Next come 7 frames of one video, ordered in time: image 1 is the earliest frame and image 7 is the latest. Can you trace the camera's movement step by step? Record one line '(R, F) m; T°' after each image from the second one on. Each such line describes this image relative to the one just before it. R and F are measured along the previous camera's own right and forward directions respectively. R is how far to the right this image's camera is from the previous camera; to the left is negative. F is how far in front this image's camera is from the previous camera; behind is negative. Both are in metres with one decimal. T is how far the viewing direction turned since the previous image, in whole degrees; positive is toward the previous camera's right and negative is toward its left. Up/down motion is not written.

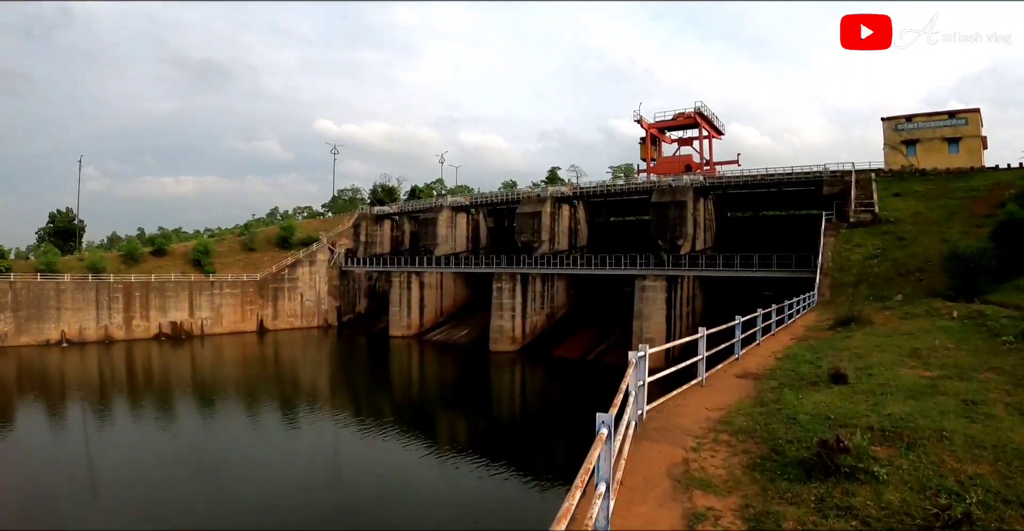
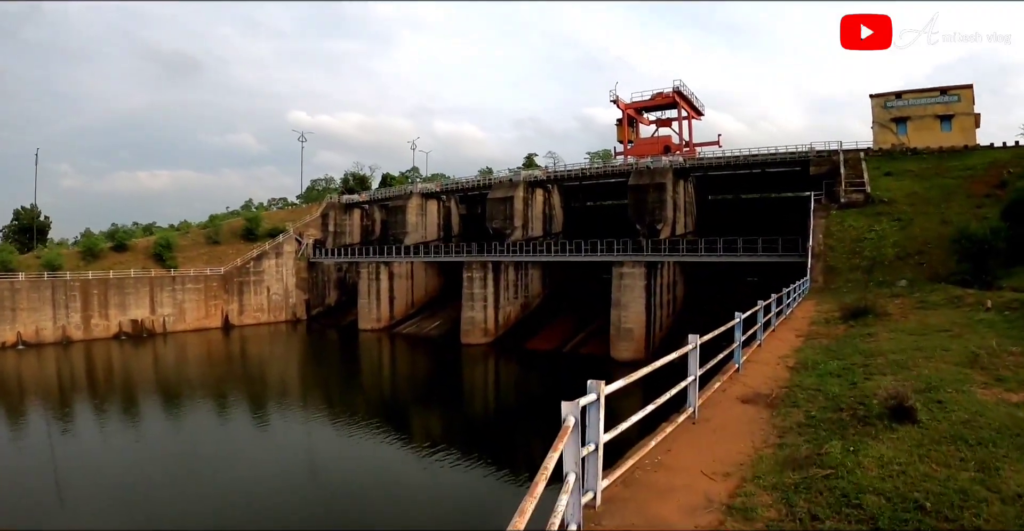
(+0.6, +2.2) m; +2°
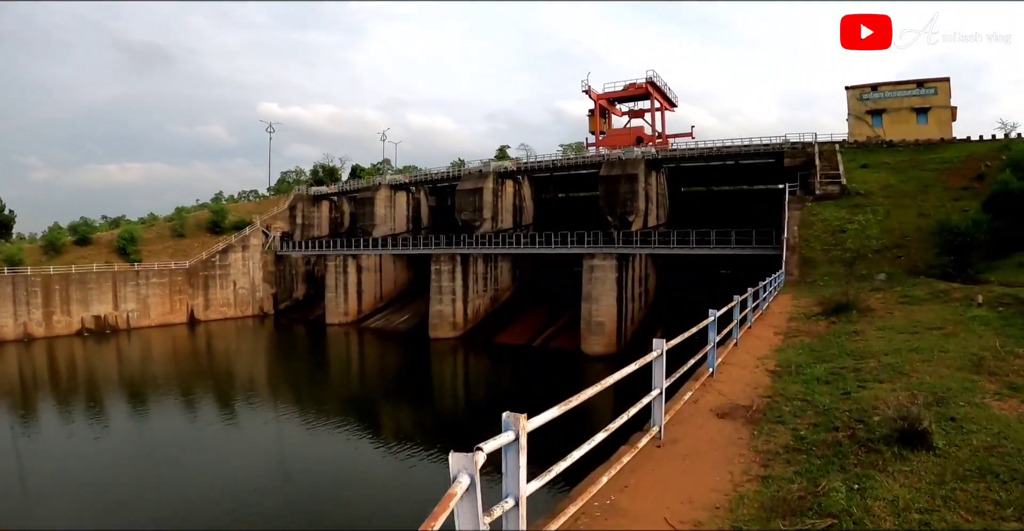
(+0.4, +0.9) m; +2°
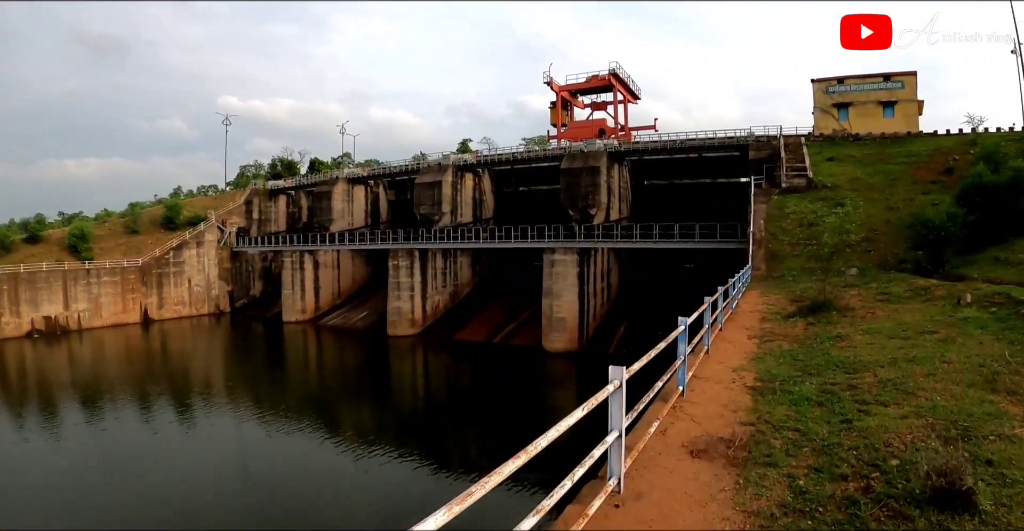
(+0.3, +0.9) m; +3°
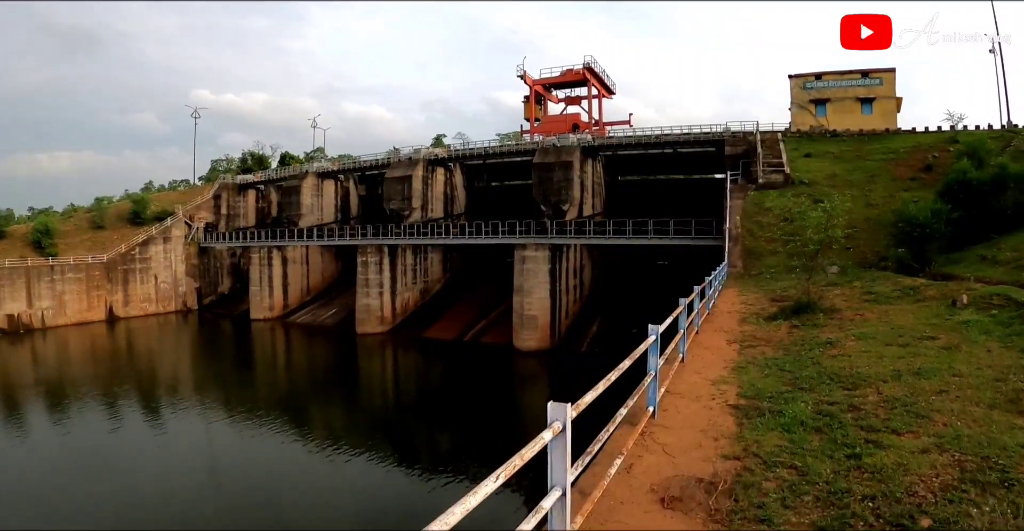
(+0.3, +0.8) m; +2°
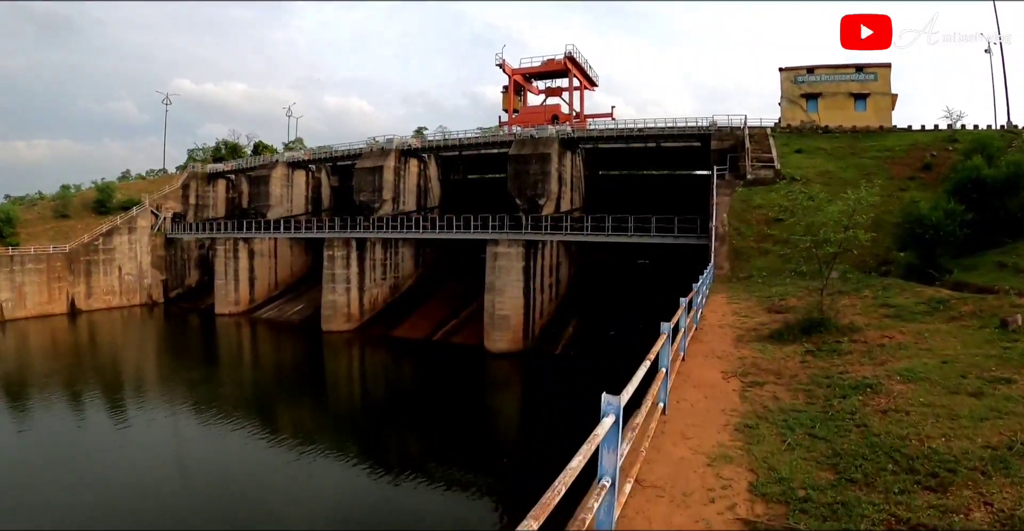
(+0.4, +1.5) m; +2°
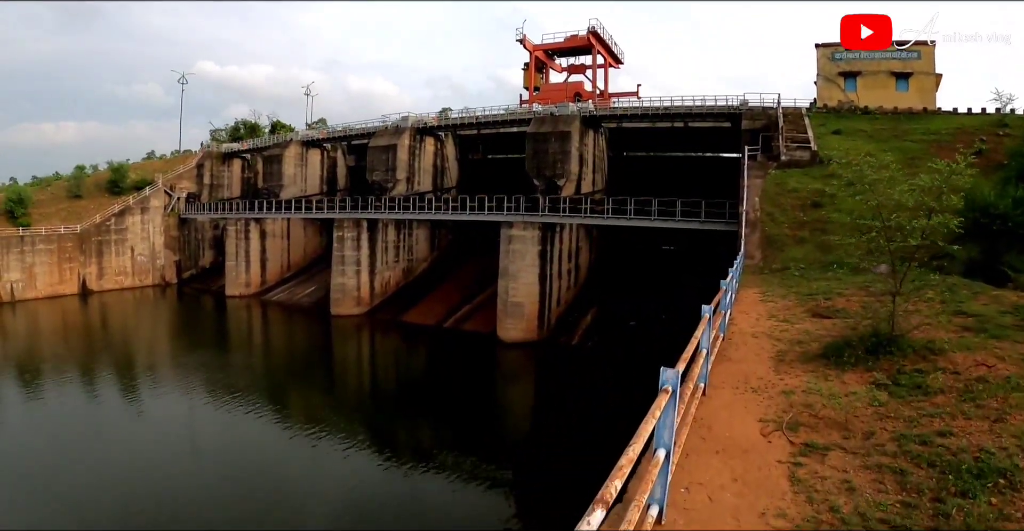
(-0.1, +0.9) m; -1°
